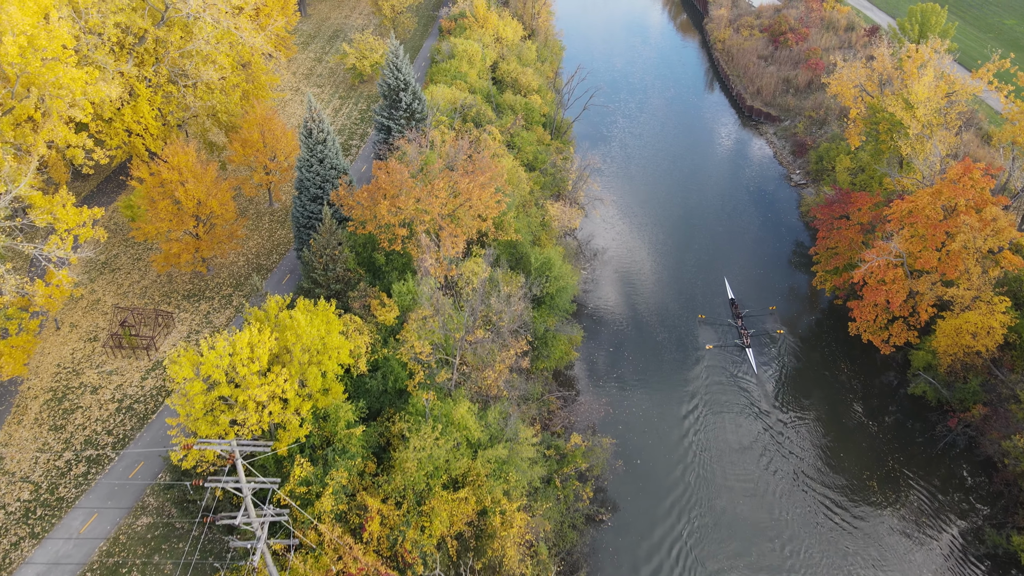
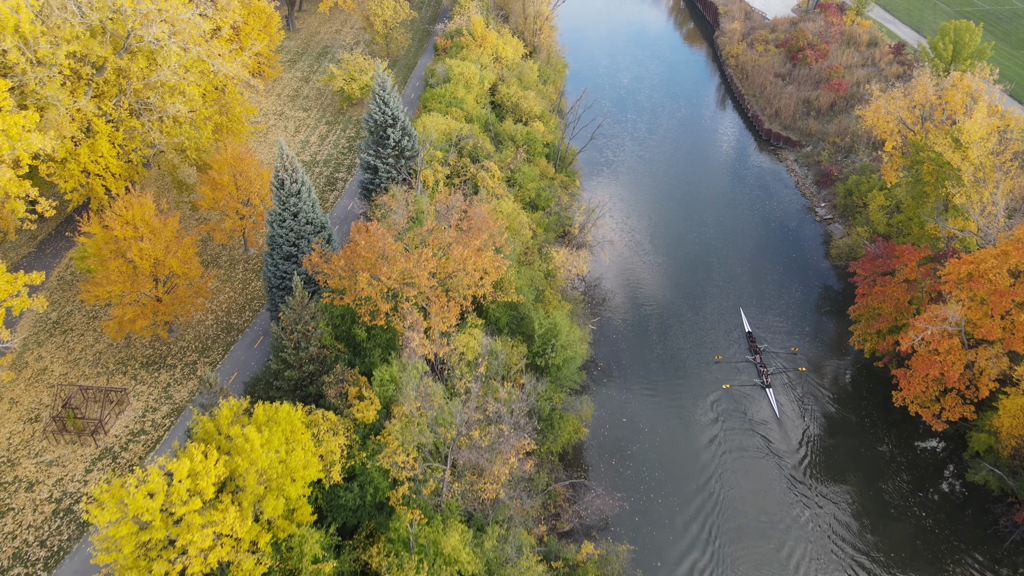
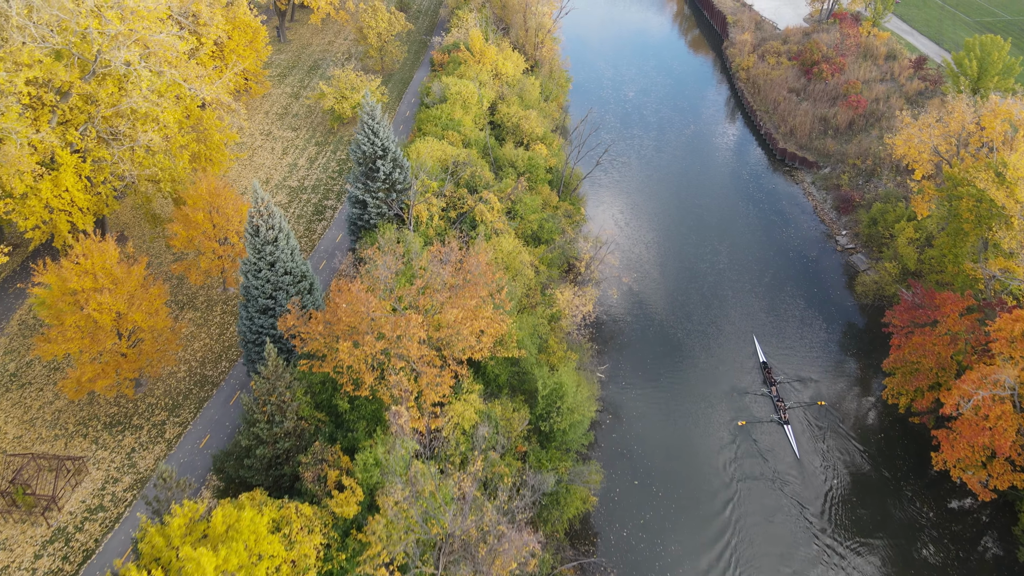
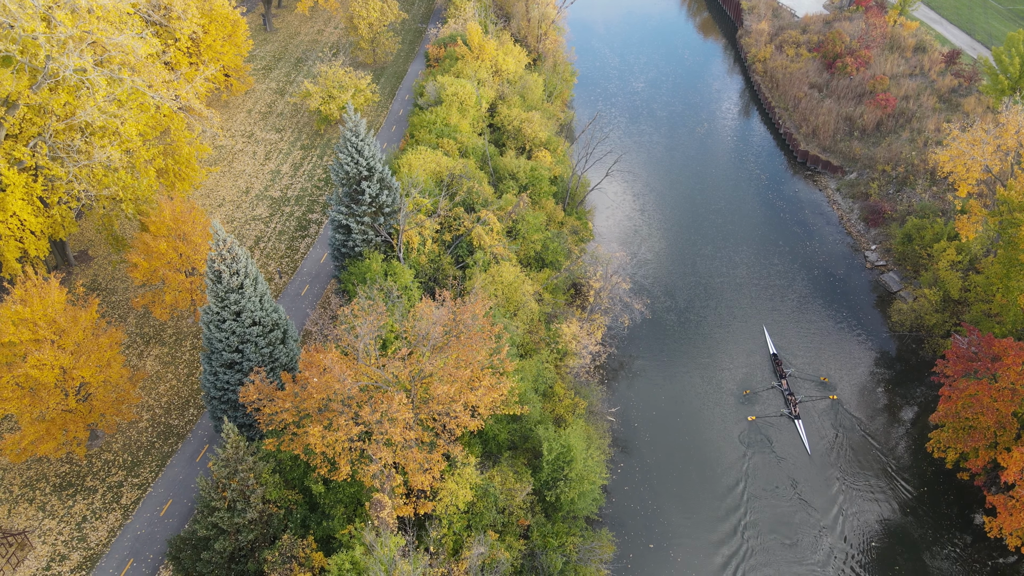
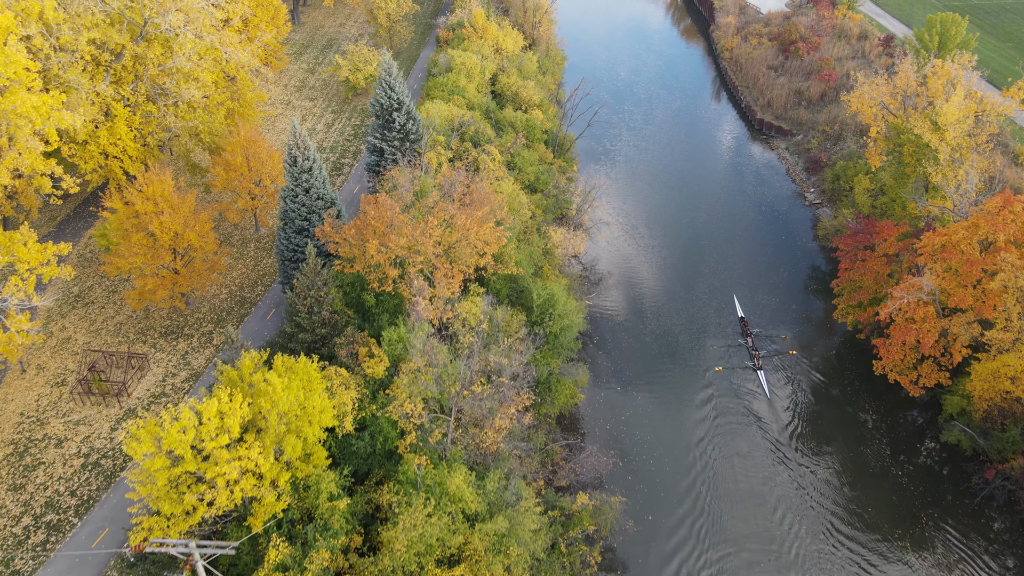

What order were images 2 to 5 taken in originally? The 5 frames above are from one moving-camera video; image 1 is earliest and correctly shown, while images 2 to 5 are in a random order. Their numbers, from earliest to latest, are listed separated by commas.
5, 2, 3, 4
